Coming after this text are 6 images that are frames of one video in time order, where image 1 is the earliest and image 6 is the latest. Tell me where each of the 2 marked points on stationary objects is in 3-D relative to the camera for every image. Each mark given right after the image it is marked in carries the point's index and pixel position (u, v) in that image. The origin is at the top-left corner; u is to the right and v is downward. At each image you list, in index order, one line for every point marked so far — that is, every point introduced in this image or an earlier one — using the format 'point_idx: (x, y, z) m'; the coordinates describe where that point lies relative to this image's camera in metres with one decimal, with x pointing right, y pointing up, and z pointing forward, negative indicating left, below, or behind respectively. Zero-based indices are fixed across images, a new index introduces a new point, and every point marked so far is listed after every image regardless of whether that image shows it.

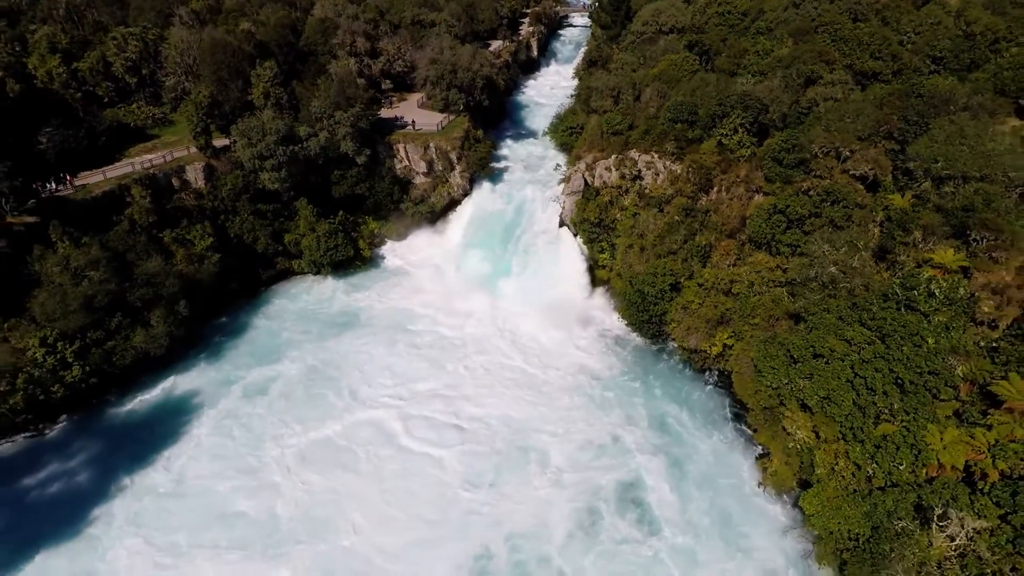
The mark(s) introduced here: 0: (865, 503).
0: (+11.4, -6.8, +19.9) m
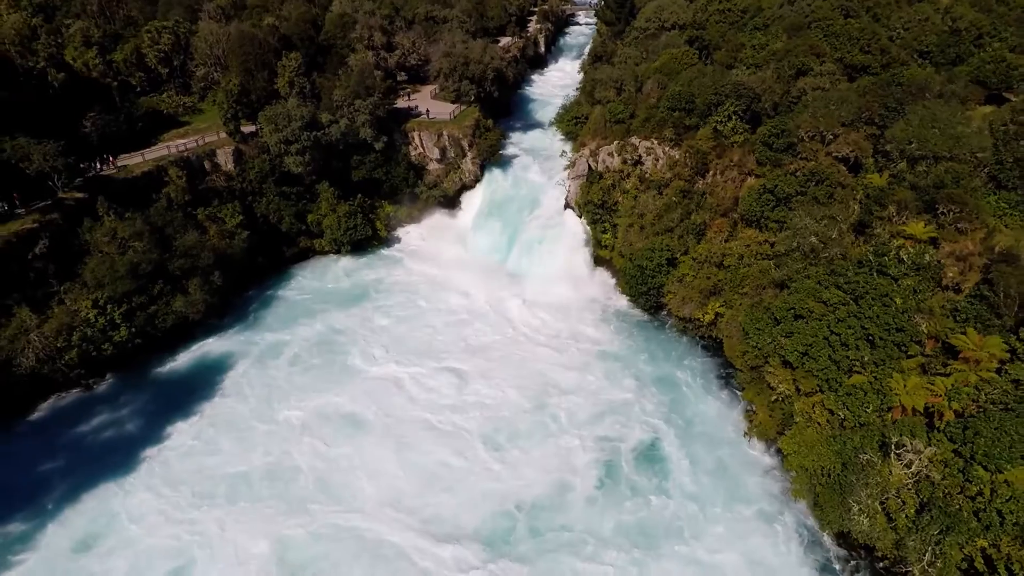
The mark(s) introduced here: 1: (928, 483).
0: (+11.7, -5.5, +22.2) m
1: (+13.4, -6.2, +19.9) m
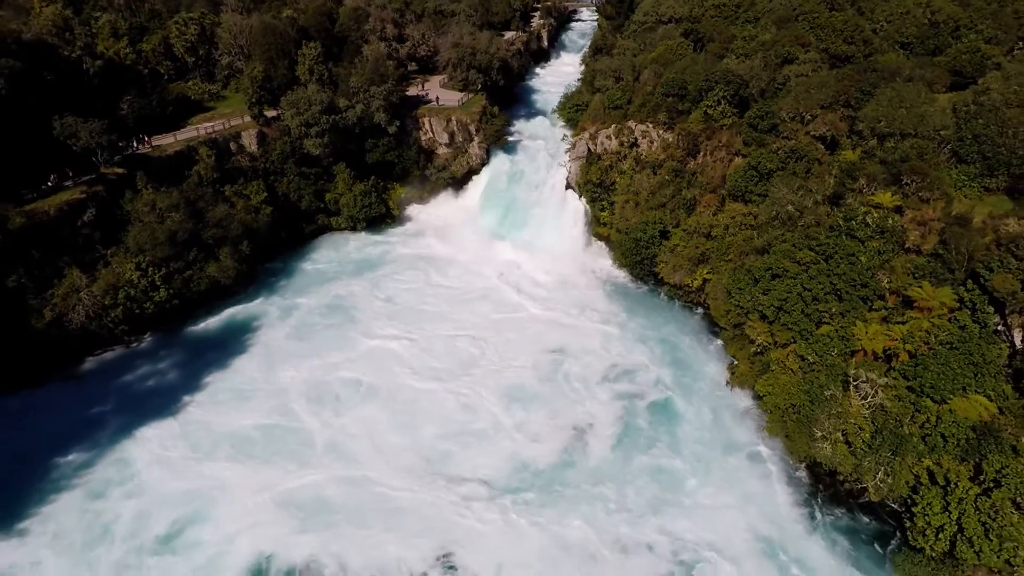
0: (+11.9, -3.8, +25.0) m
1: (+13.6, -4.5, +22.6) m
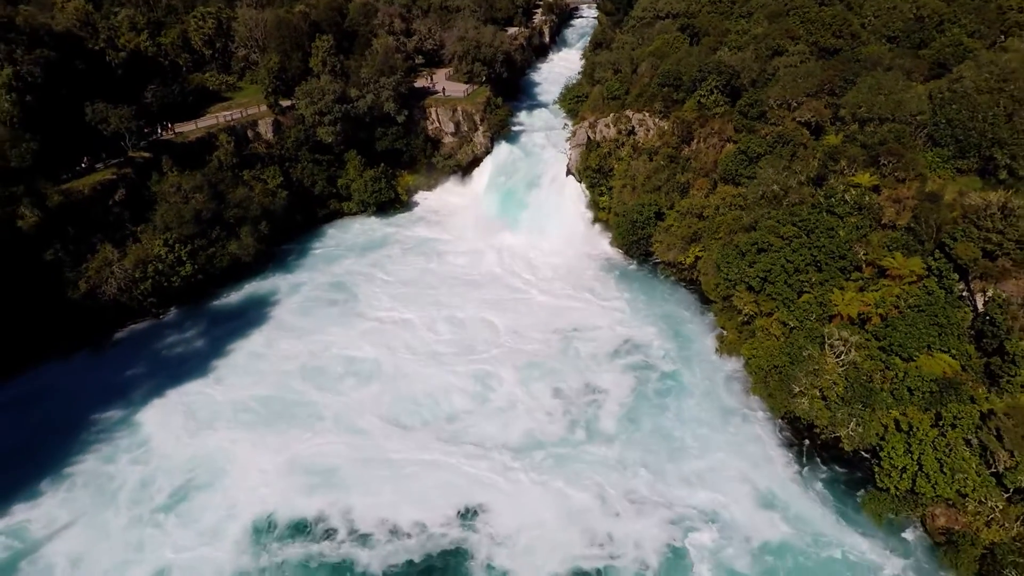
0: (+12.1, -2.5, +27.1) m
1: (+13.8, -3.2, +24.7) m
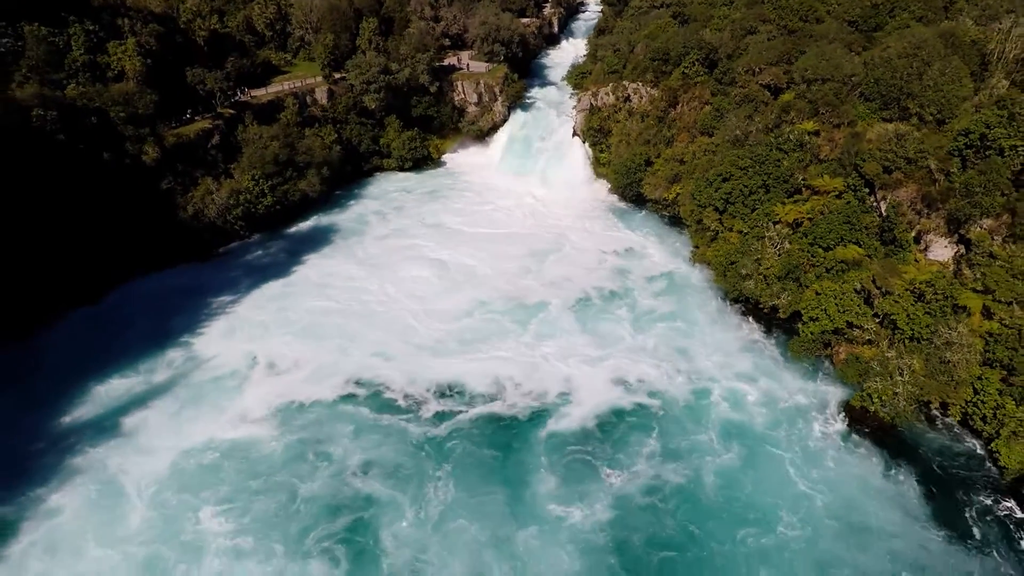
0: (+13.1, +2.4, +35.3) m
1: (+14.8, +1.7, +32.9) m
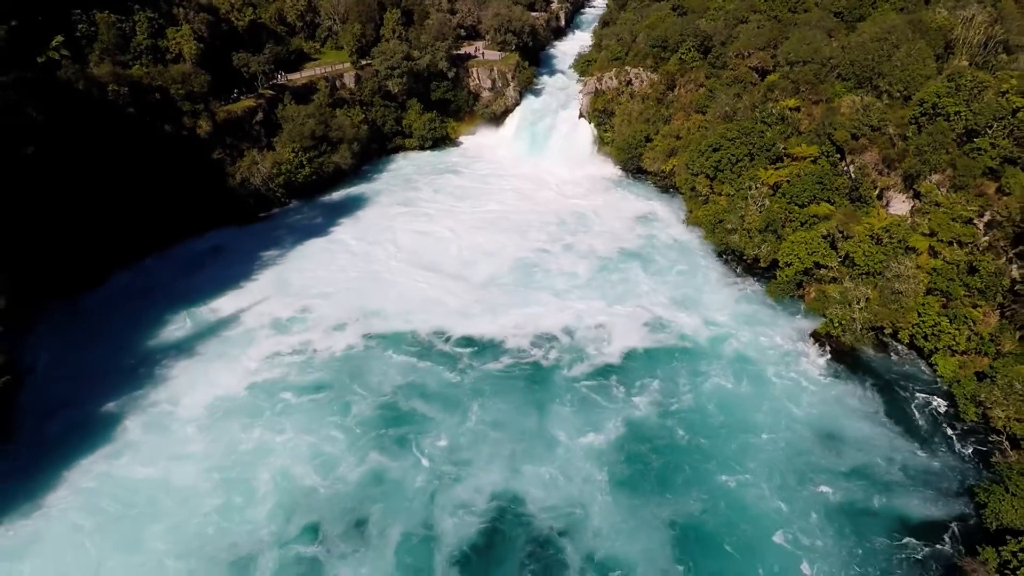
0: (+14.0, +5.3, +40.0) m
1: (+15.7, +4.6, +37.6) m
